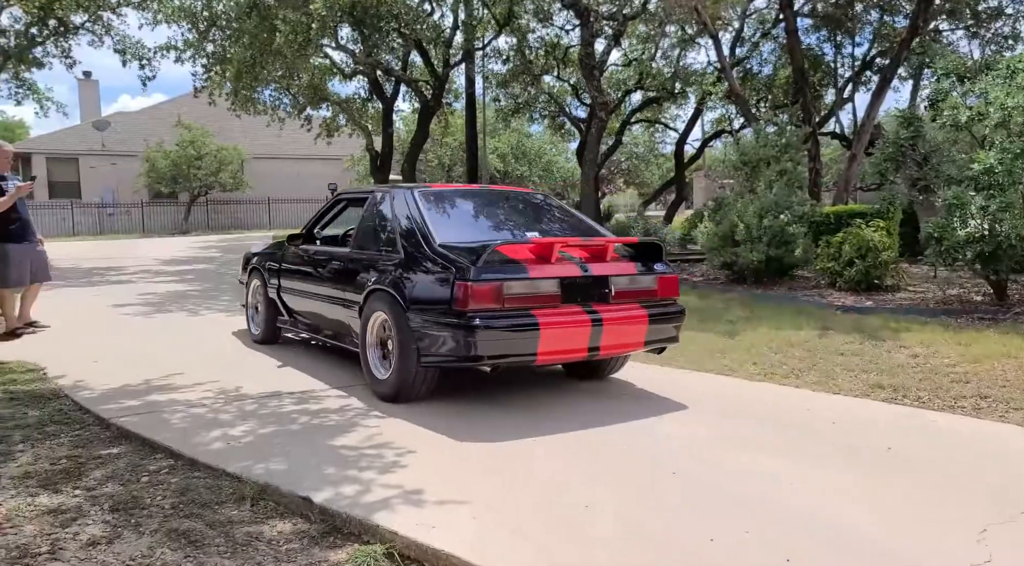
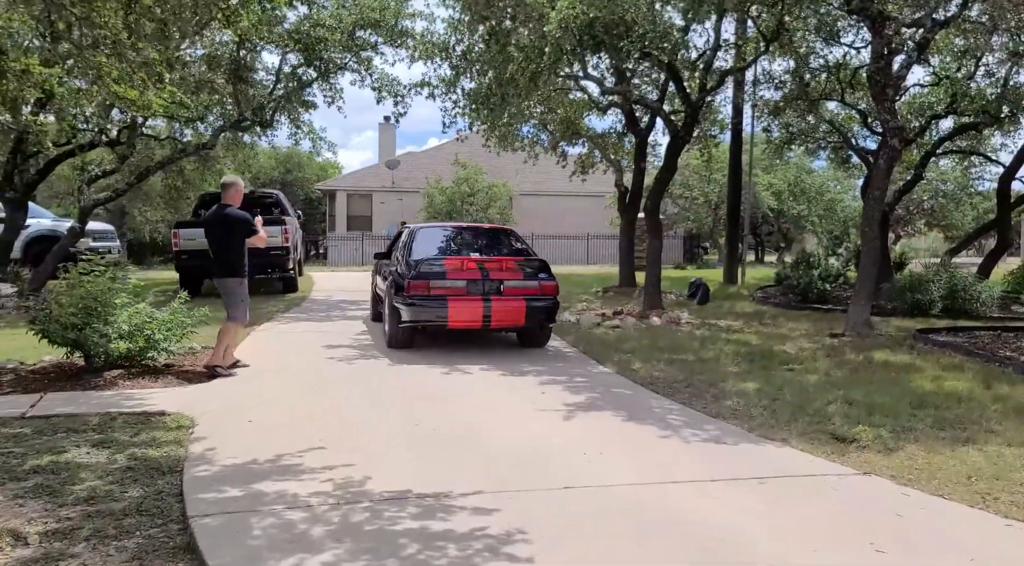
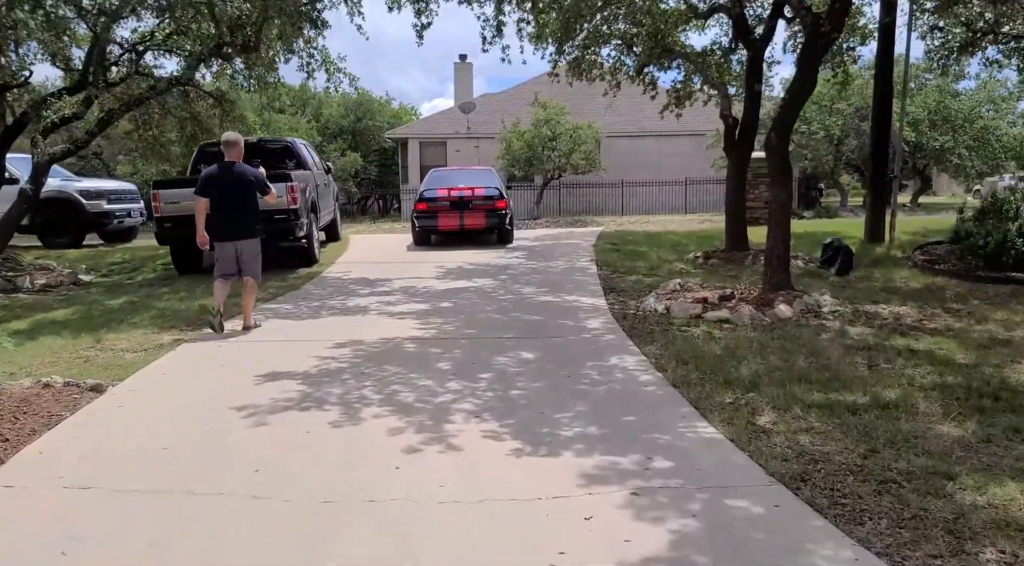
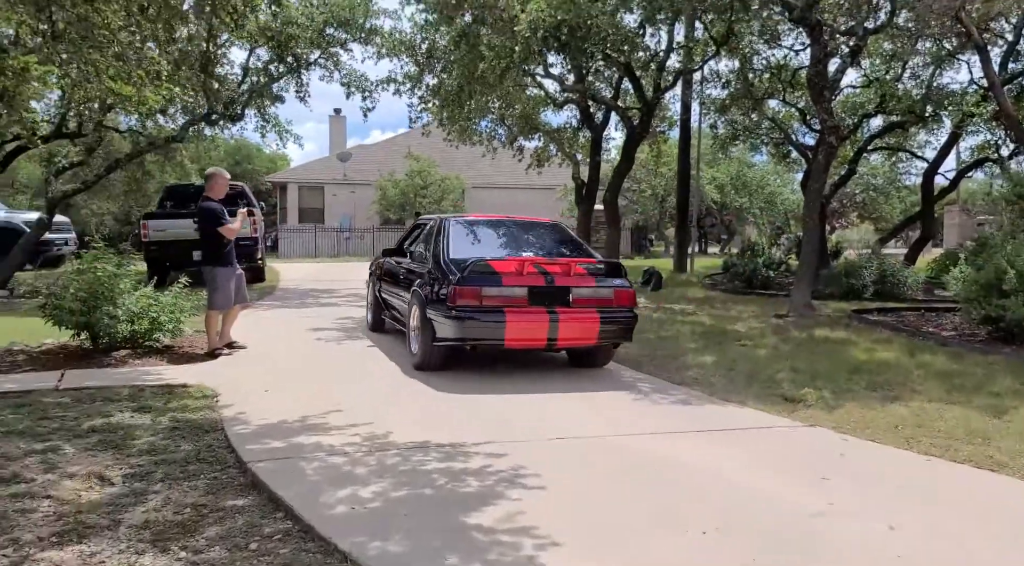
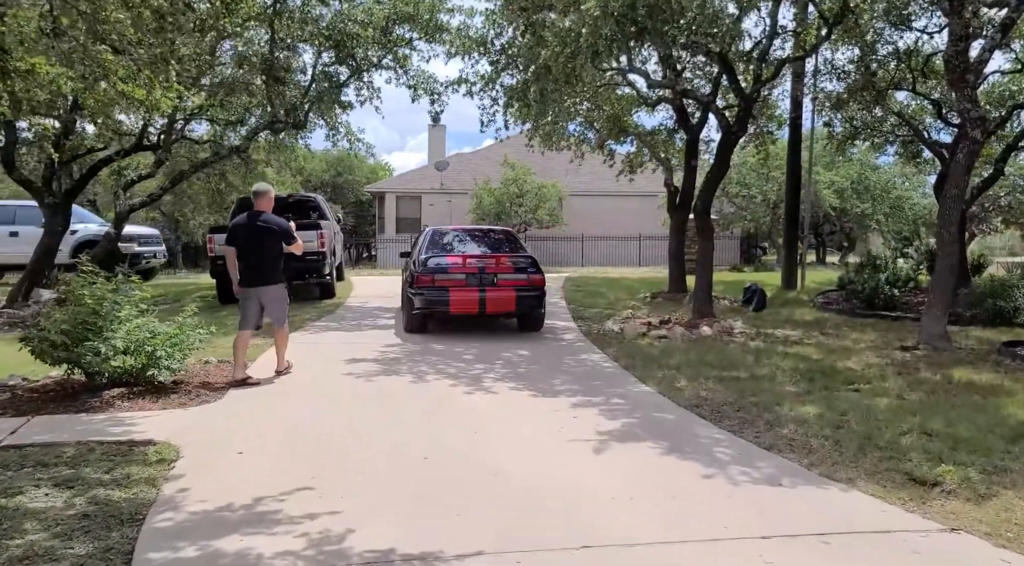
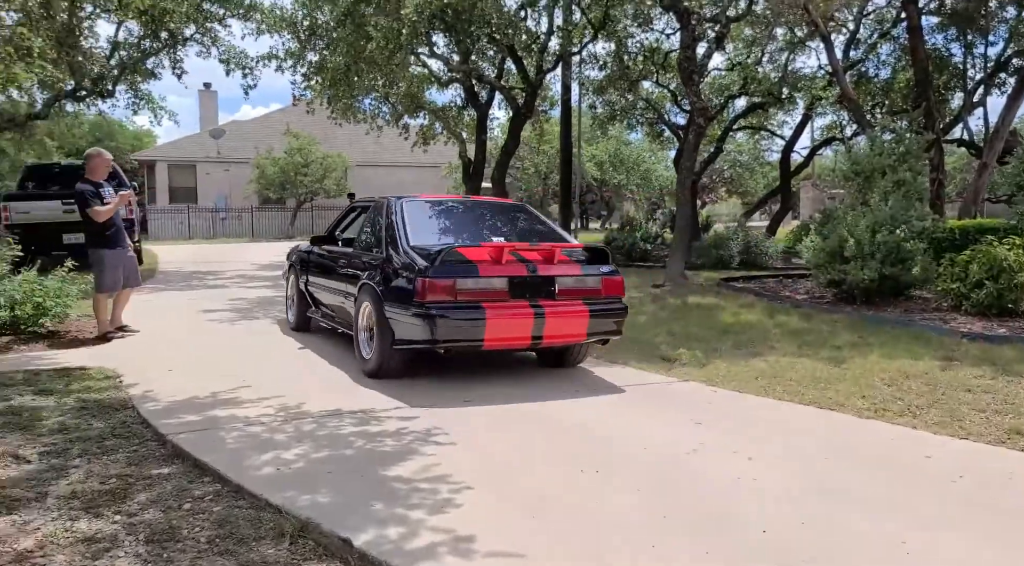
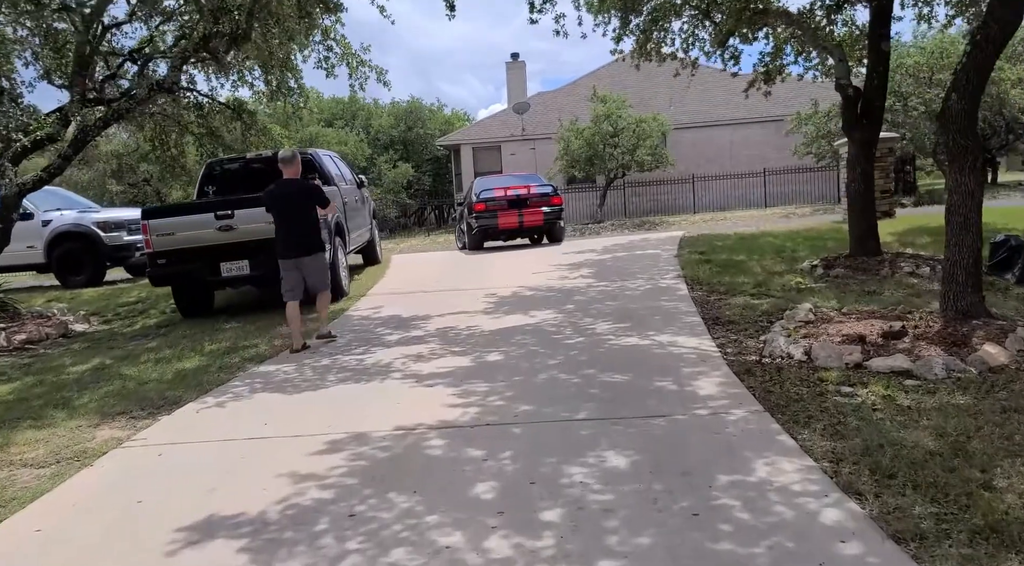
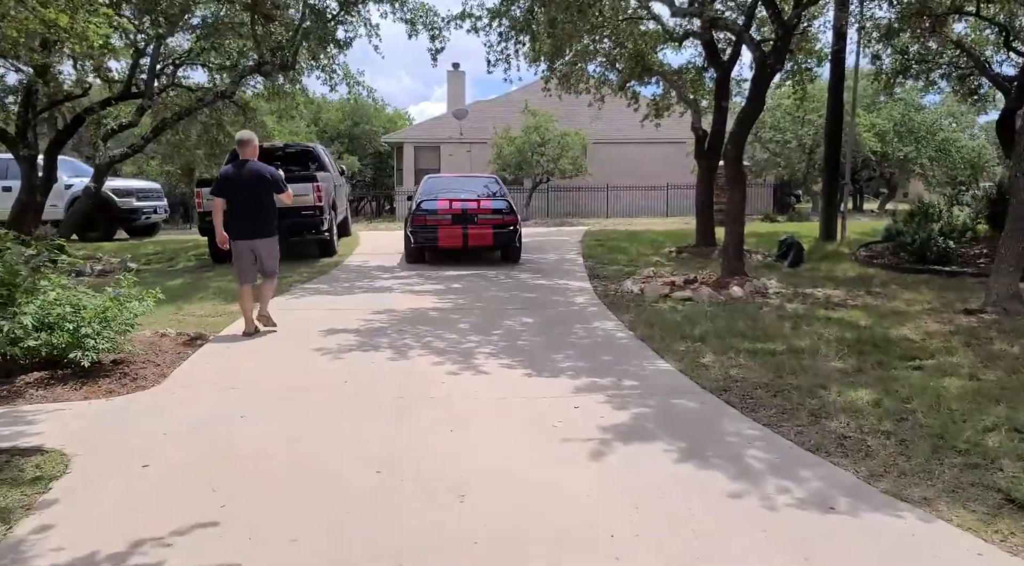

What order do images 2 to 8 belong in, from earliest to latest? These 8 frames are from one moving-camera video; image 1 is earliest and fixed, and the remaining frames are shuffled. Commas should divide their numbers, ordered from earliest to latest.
6, 4, 2, 5, 8, 3, 7
